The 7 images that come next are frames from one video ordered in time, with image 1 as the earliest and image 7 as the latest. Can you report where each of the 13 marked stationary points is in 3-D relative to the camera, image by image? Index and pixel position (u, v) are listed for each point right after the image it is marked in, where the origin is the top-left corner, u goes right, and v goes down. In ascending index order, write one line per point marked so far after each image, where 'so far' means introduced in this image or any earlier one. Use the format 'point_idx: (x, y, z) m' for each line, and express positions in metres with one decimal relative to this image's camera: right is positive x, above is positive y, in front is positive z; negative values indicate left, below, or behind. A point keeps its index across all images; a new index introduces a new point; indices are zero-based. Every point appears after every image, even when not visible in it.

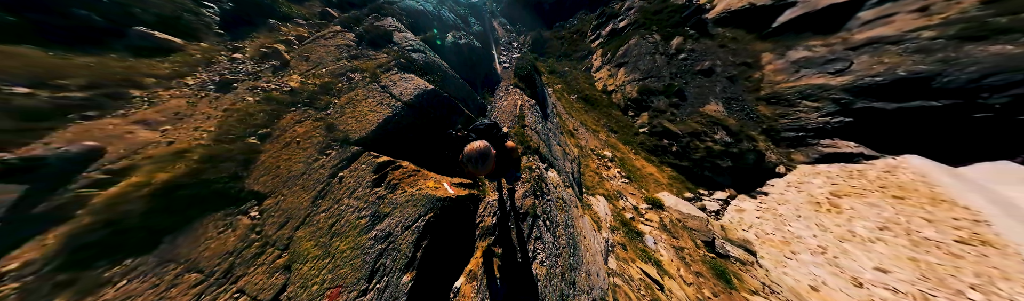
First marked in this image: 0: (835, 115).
0: (+36.4, +3.9, +15.8) m
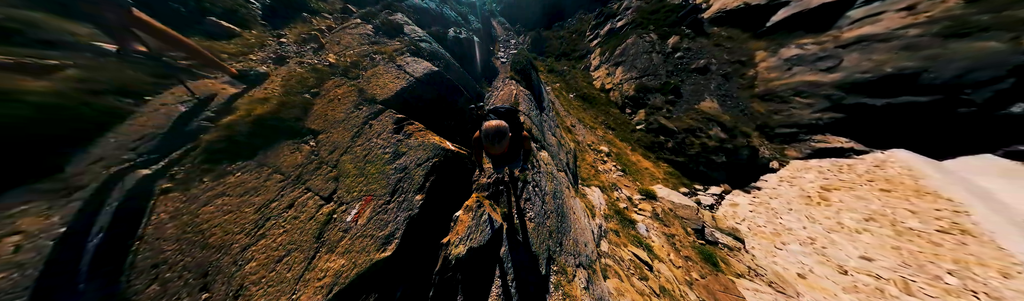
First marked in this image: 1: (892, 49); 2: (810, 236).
0: (+36.2, +4.5, +16.2) m
1: (+38.9, +10.4, +14.4) m
2: (+27.0, -7.7, +12.7) m
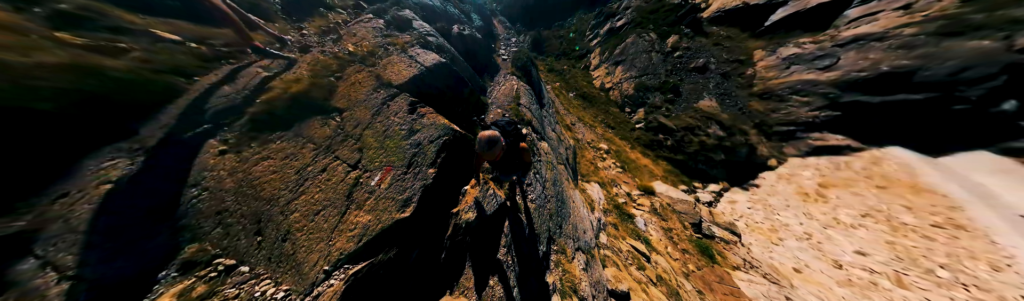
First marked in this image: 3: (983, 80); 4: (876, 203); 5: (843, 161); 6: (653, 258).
0: (+36.3, +4.8, +16.4) m
1: (+39.0, +10.7, +14.6) m
2: (+27.1, -7.4, +12.9) m
3: (+40.1, +6.0, +12.0) m
4: (+32.5, -4.7, +12.5) m
5: (+35.4, -1.2, +15.0) m
6: (+8.2, -6.3, +8.2) m
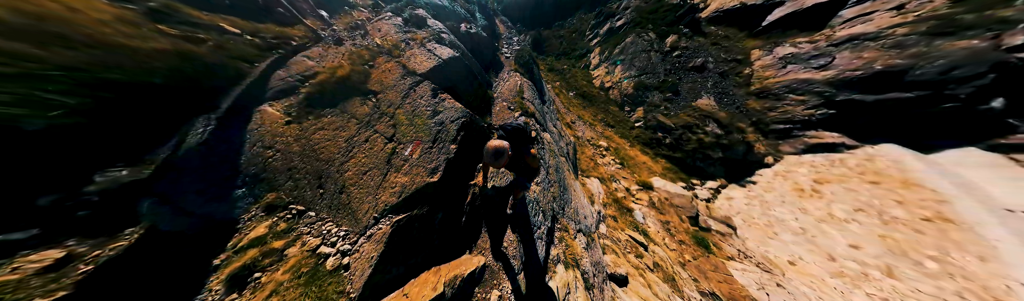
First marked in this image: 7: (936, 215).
0: (+36.5, +5.1, +16.7) m
1: (+39.2, +11.0, +14.9) m
2: (+27.2, -7.1, +13.2) m
3: (+40.3, +6.4, +12.3) m
4: (+32.7, -4.4, +12.9) m
5: (+35.6, -0.9, +15.4) m
6: (+8.4, -5.9, +8.6) m
7: (+33.3, -5.1, +11.0) m
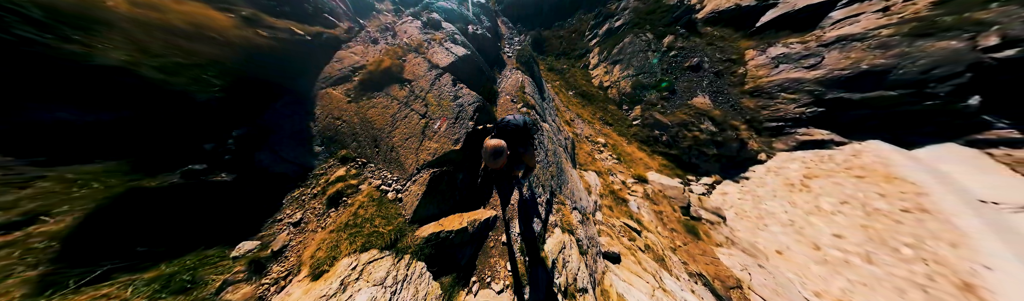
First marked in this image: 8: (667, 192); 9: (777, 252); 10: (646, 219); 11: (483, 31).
0: (+36.6, +5.6, +17.3) m
1: (+39.4, +11.4, +15.6) m
2: (+27.3, -6.6, +13.8) m
3: (+40.4, +6.8, +13.0) m
4: (+32.8, -3.9, +13.5) m
5: (+35.7, -0.4, +16.0) m
6: (+8.5, -5.4, +9.2) m
7: (+33.4, -4.6, +11.7) m
8: (+14.3, -3.9, +13.0) m
9: (+22.5, -8.6, +12.0) m
10: (+9.9, -5.1, +10.5) m
11: (-4.5, +15.8, +18.5) m
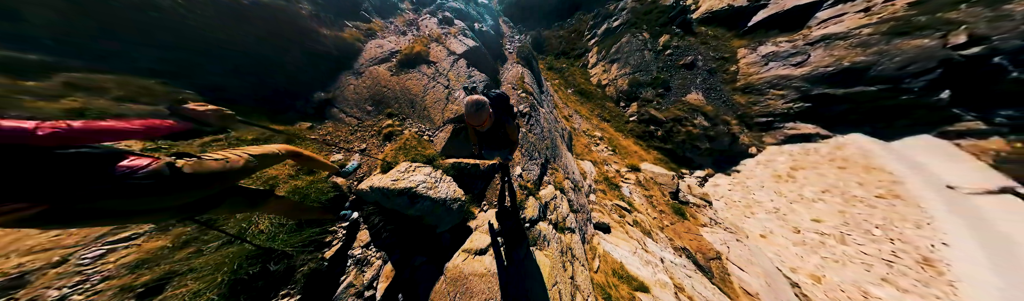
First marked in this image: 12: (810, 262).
0: (+36.7, +6.4, +18.2) m
1: (+39.4, +12.3, +16.4) m
2: (+27.4, -5.8, +14.7) m
3: (+40.5, +7.6, +13.8) m
4: (+32.8, -3.0, +14.3) m
5: (+35.8, +0.4, +16.8) m
6: (+8.6, -4.5, +10.0) m
7: (+33.4, -3.8, +12.5) m
8: (+14.3, -3.0, +13.8) m
9: (+22.6, -7.7, +12.8) m
10: (+10.0, -4.2, +11.3) m
11: (-4.4, +16.7, +19.3) m
12: (+22.8, -8.5, +10.7) m
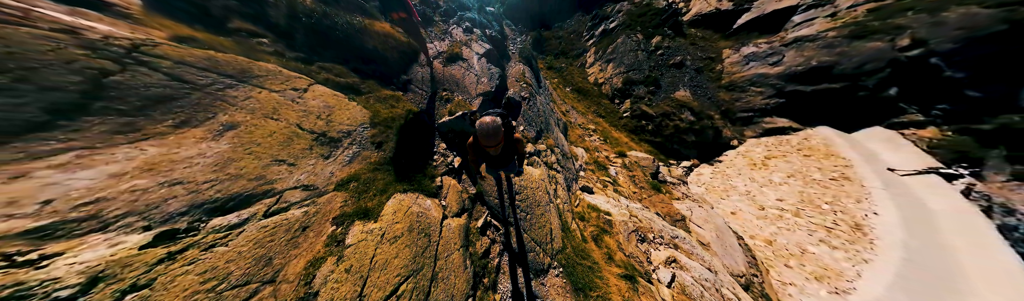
0: (+37.0, +7.6, +20.1) m
1: (+39.8, +13.5, +18.3) m
2: (+27.6, -4.5, +16.6) m
3: (+40.8, +8.8, +15.7) m
4: (+33.1, -1.8, +16.2) m
5: (+36.0, +1.7, +18.7) m
6: (+8.8, -3.1, +12.0) m
7: (+33.7, -2.5, +14.4) m
8: (+14.5, -1.6, +15.7) m
9: (+22.8, -6.4, +14.7) m
10: (+10.2, -2.8, +13.3) m
11: (-4.0, +18.1, +21.4) m
12: (+23.0, -7.2, +12.7) m
